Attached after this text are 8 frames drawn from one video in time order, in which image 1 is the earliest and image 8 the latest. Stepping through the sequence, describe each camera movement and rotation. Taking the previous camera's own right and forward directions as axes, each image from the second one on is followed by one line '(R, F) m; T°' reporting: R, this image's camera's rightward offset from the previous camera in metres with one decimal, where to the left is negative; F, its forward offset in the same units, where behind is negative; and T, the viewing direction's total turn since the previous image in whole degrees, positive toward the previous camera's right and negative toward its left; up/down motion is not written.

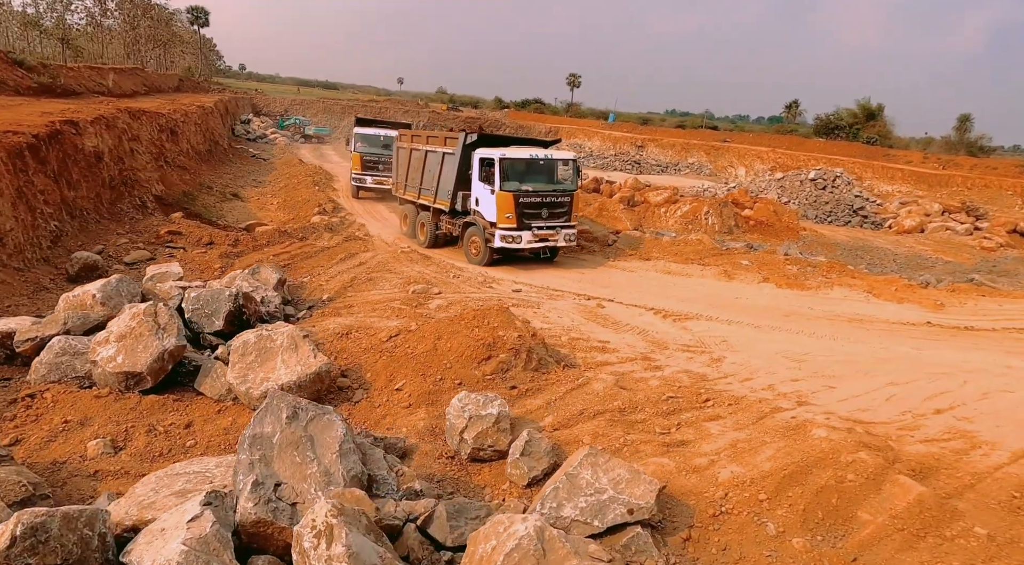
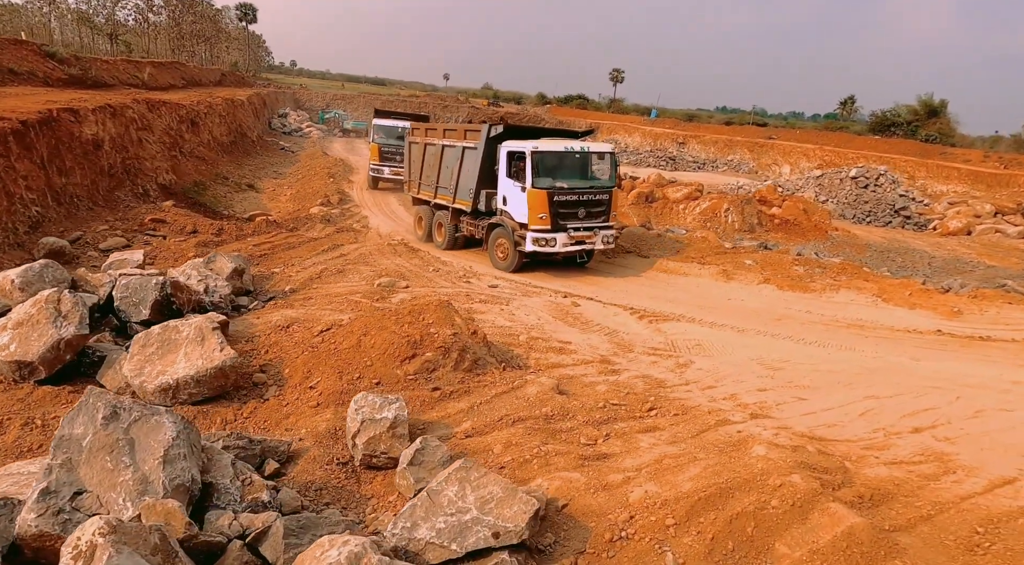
(+1.1, +0.5) m; -4°
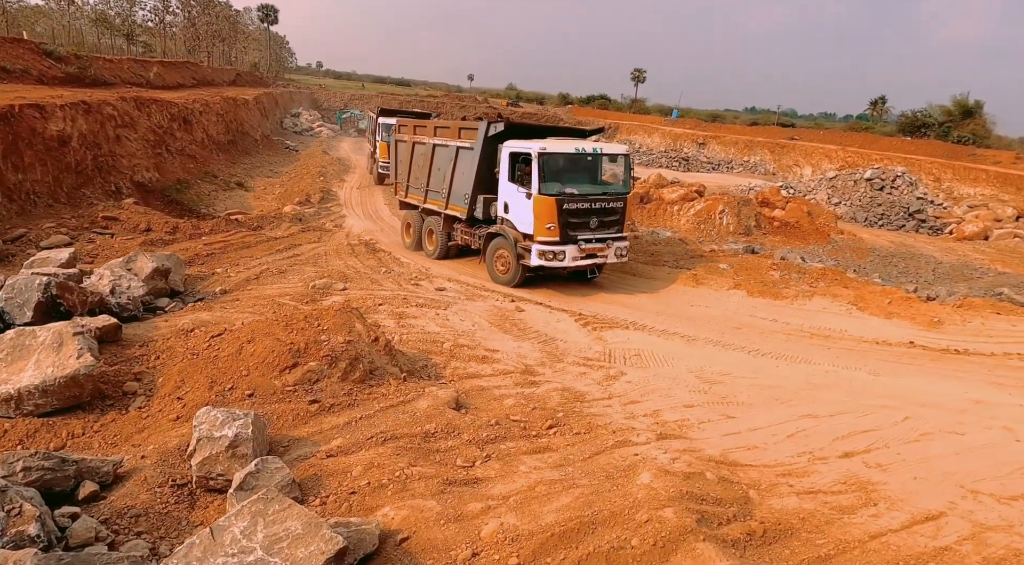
(+1.2, +0.5) m; -2°
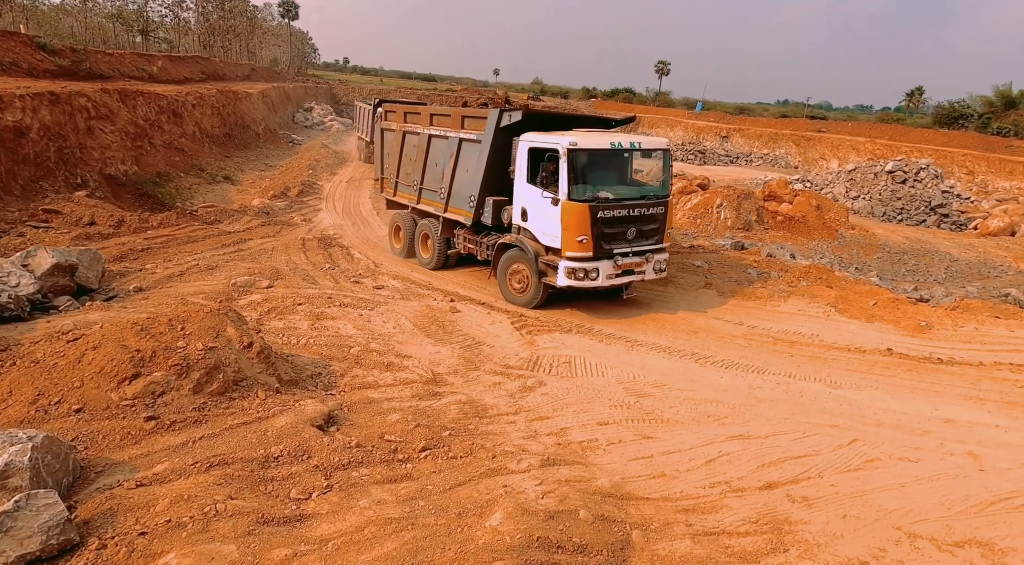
(+1.3, +0.8) m; -2°
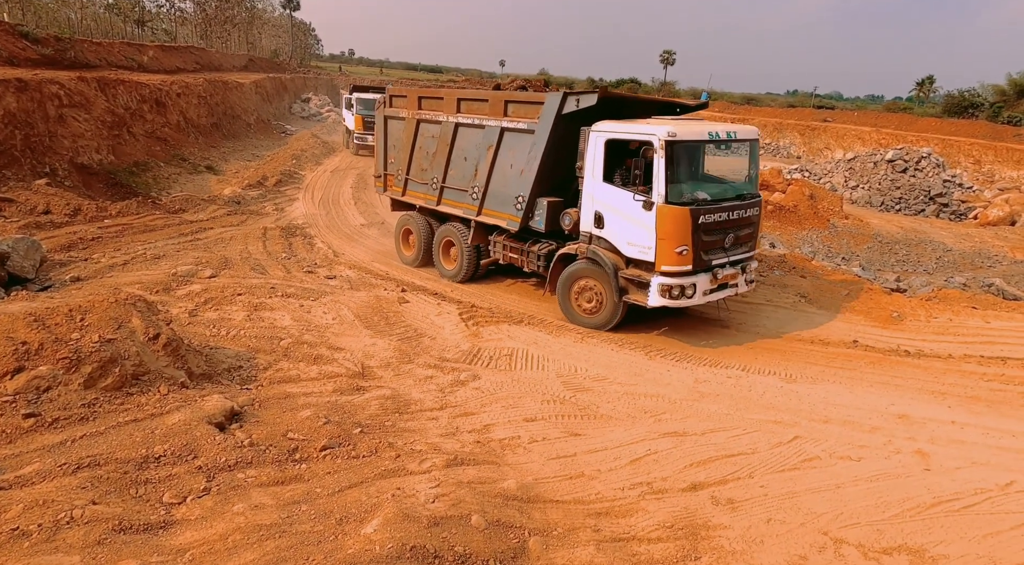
(+0.7, +0.4) m; -1°
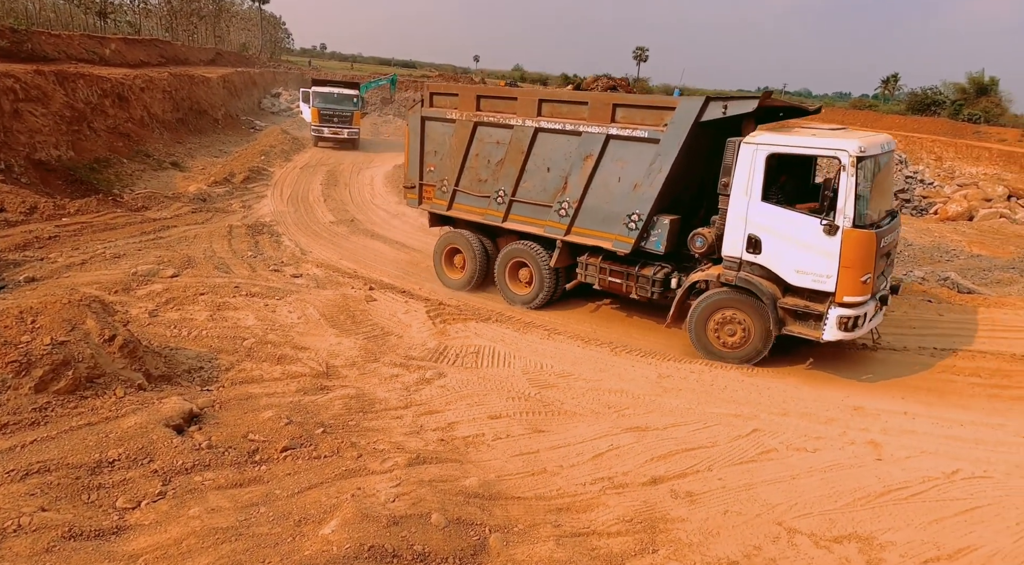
(+0.1, 0.0) m; +2°
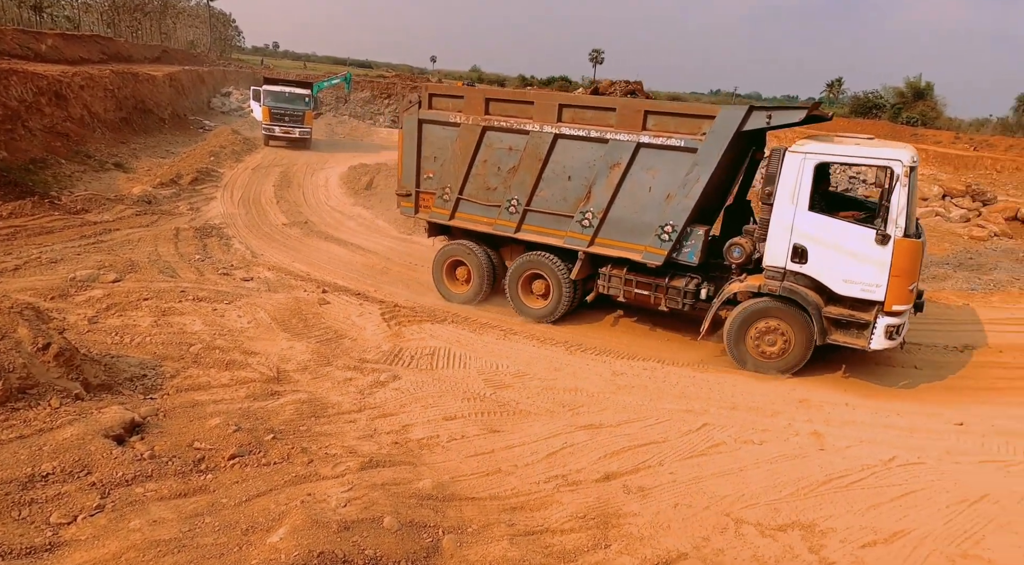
(+0.1, 0.0) m; +3°
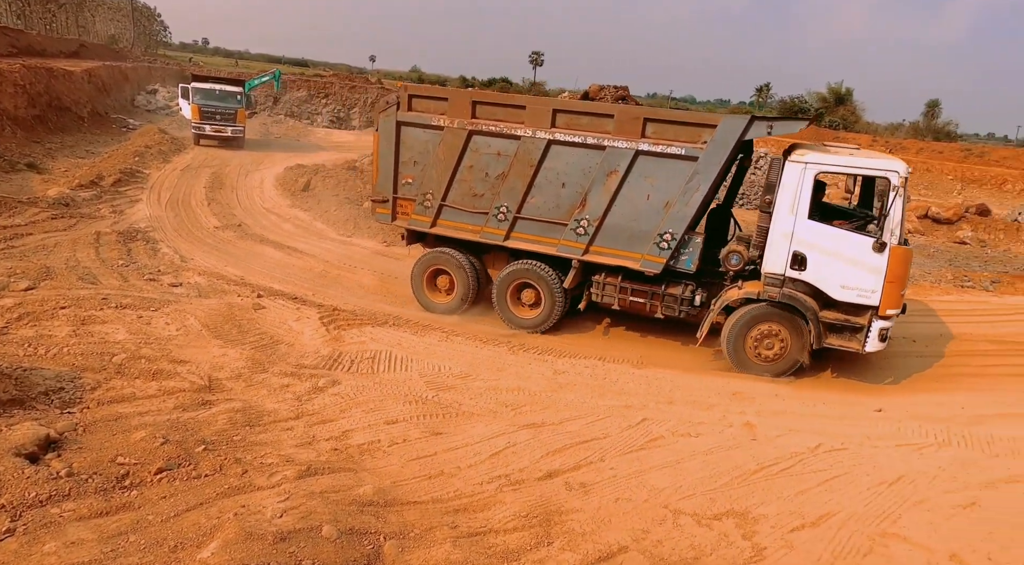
(0.0, 0.0) m; +5°
